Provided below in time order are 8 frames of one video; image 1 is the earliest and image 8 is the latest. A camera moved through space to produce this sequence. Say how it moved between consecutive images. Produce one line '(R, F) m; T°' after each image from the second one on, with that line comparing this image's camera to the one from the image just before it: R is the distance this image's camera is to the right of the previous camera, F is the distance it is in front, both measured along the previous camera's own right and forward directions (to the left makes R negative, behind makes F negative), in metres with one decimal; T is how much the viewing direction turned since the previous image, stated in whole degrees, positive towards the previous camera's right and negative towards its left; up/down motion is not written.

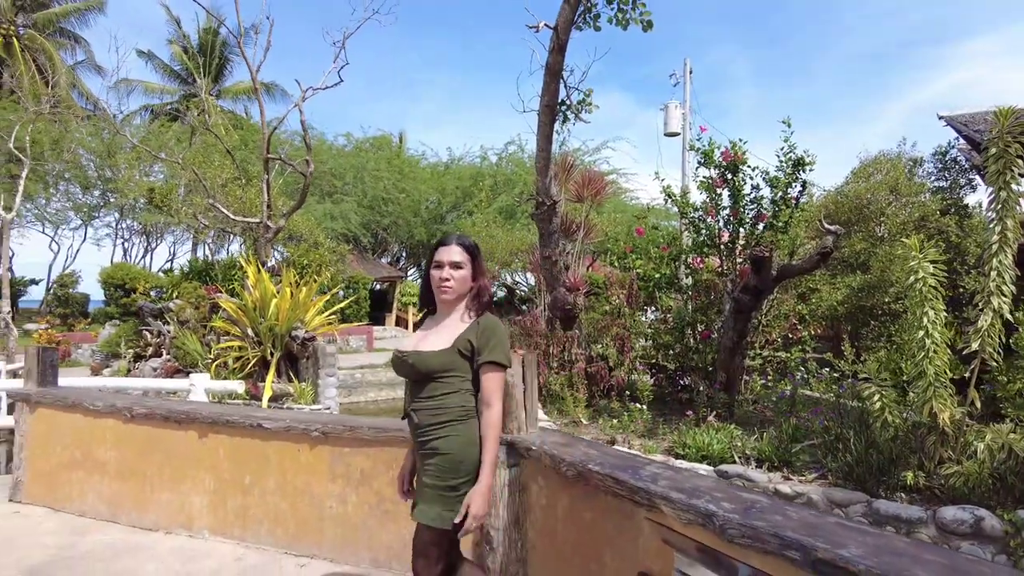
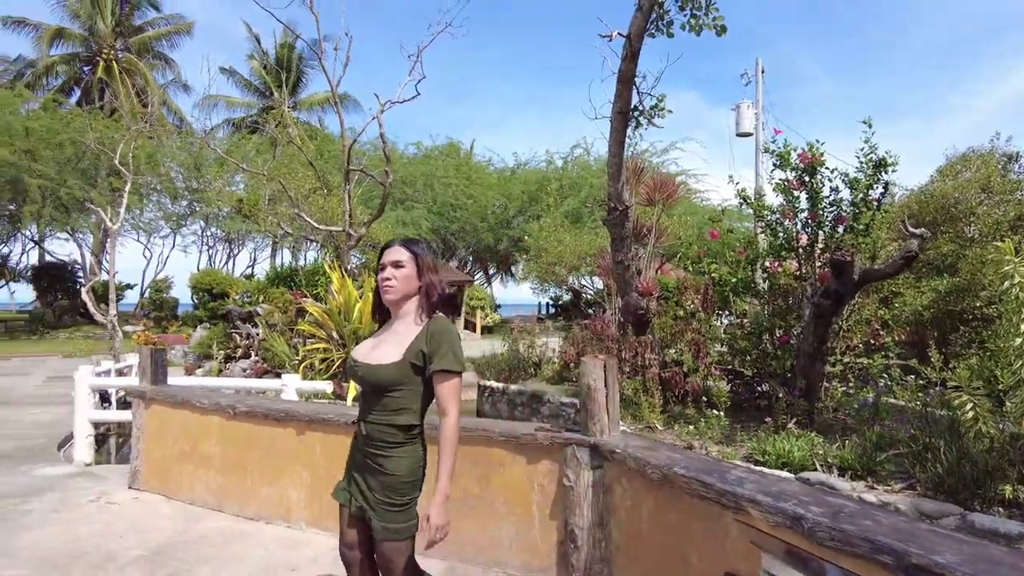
(-0.1, -0.2) m; -6°
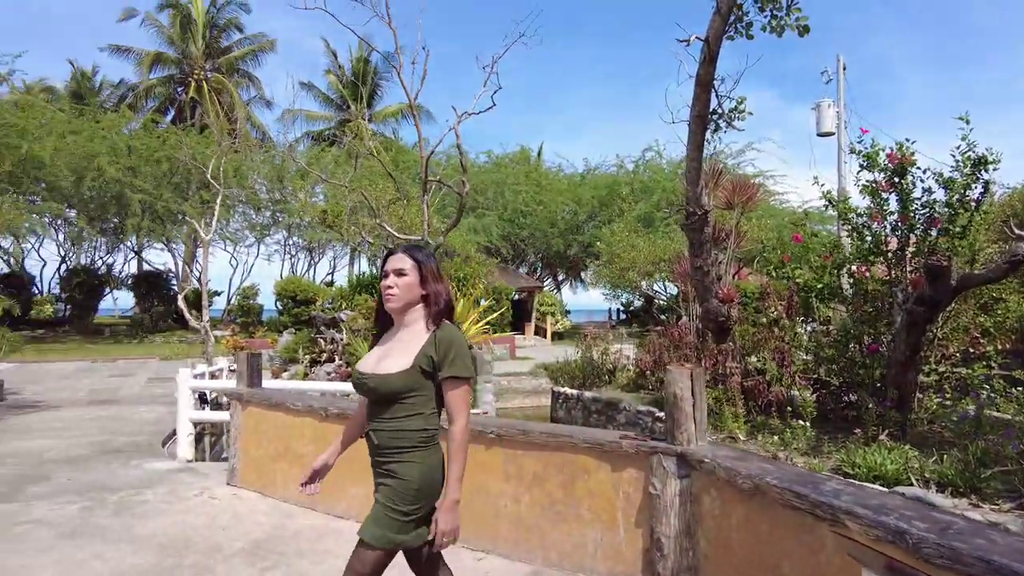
(-0.1, -0.1) m; -6°
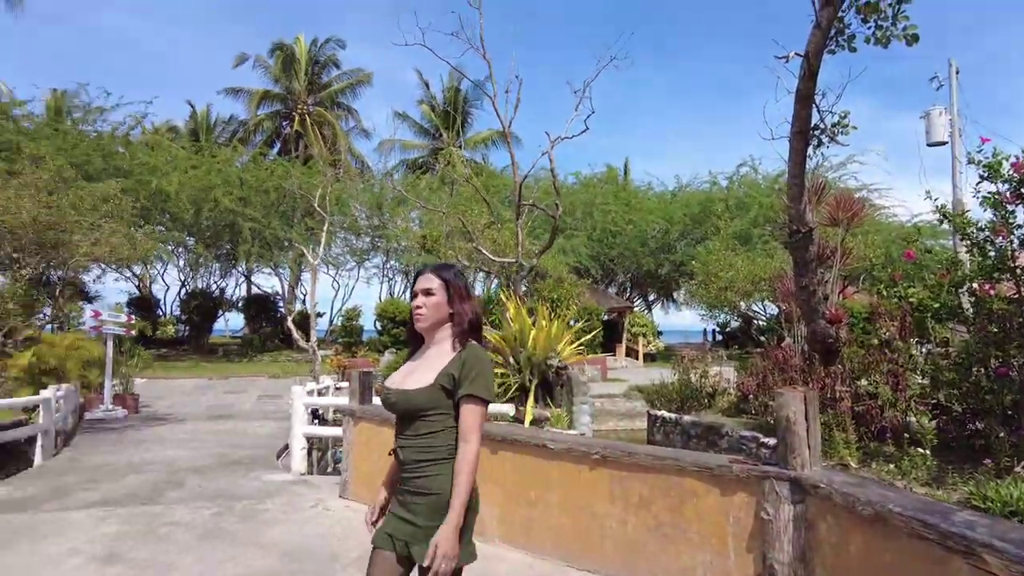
(-0.1, -0.1) m; -8°
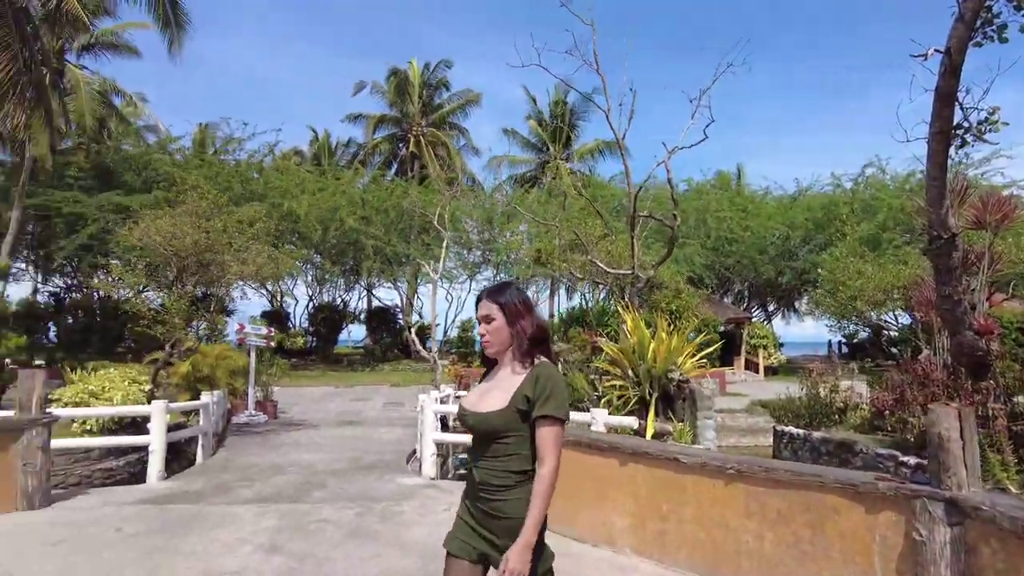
(-0.2, -0.2) m; -9°
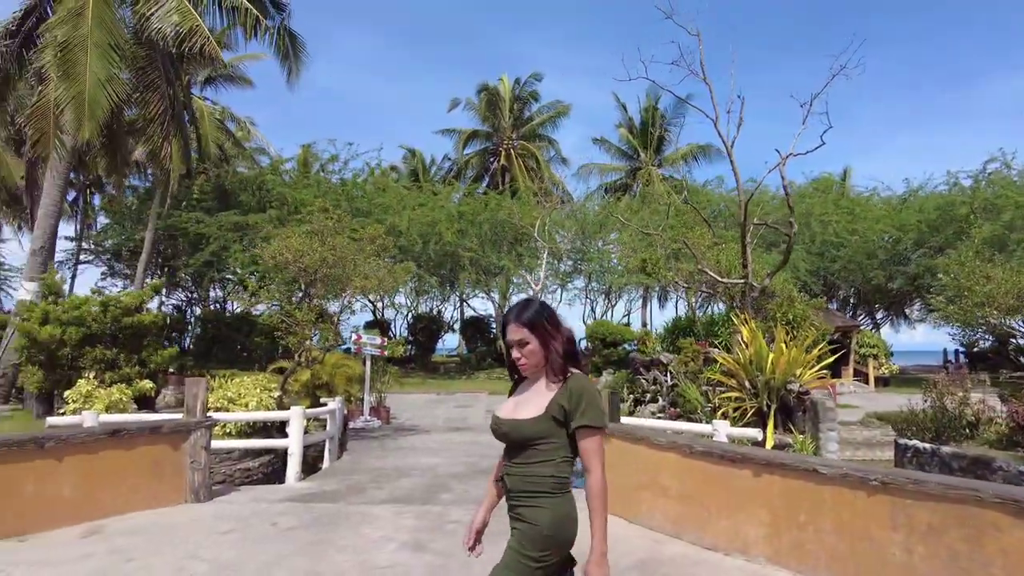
(-0.4, -0.2) m; -7°
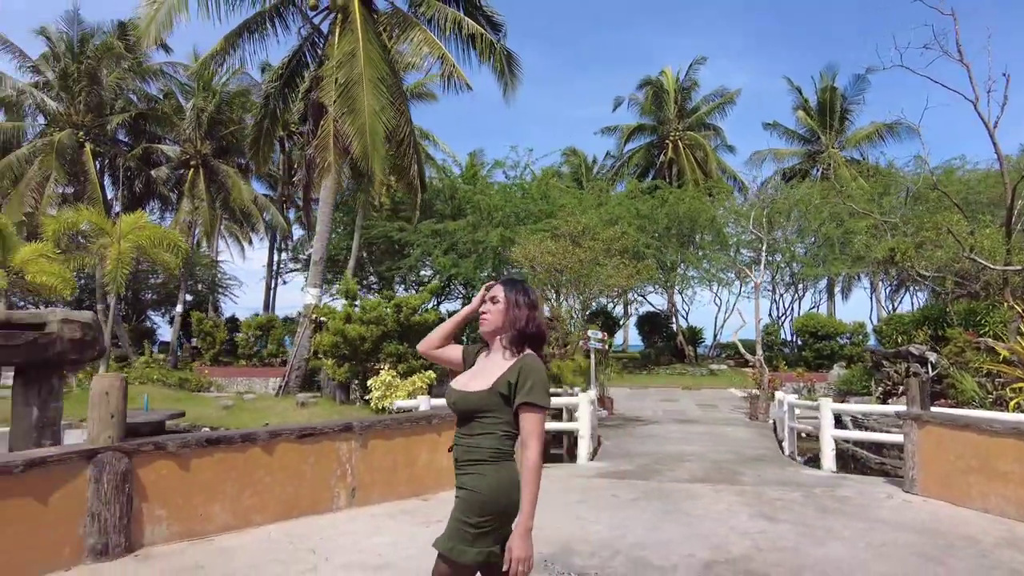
(-1.8, -0.9) m; -12°
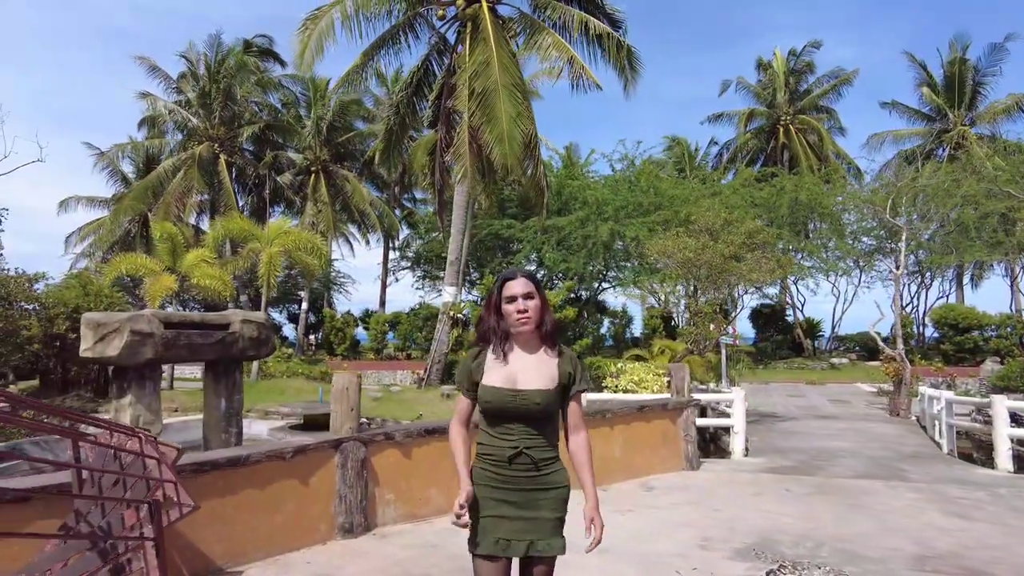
(-0.9, -0.5) m; -8°
